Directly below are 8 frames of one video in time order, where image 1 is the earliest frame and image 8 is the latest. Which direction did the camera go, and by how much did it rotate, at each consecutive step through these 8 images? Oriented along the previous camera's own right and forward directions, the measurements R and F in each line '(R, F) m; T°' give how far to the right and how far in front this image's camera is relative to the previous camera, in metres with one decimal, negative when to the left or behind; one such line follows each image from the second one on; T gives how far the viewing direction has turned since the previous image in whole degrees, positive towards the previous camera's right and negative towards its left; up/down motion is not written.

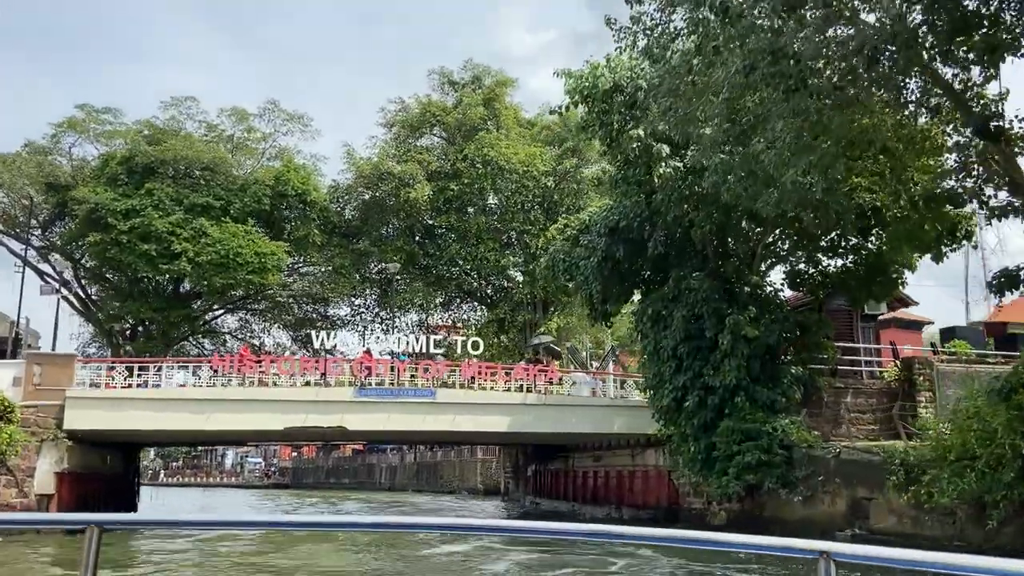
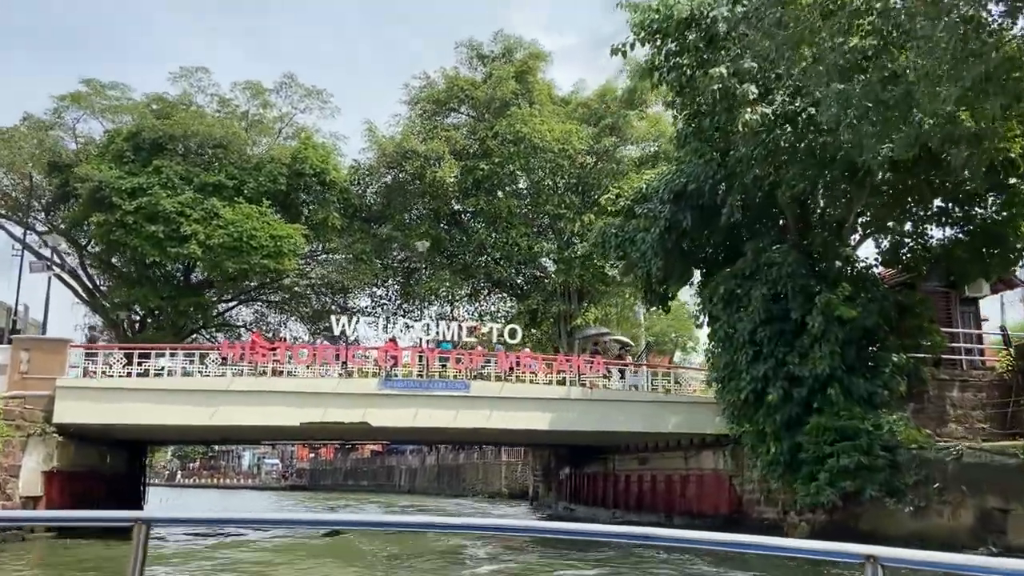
(-0.8, +2.6) m; -1°
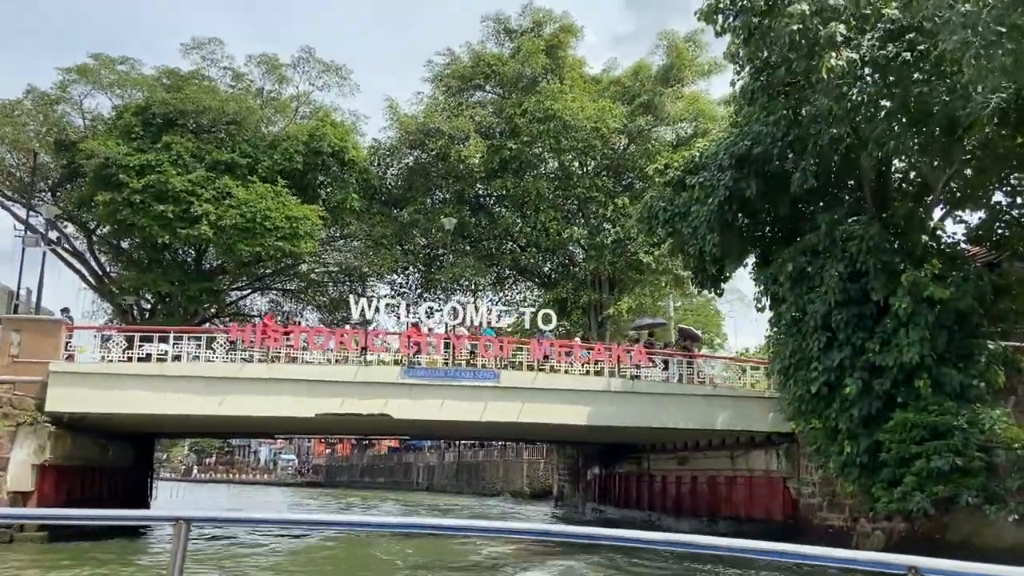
(-0.5, +1.8) m; -1°
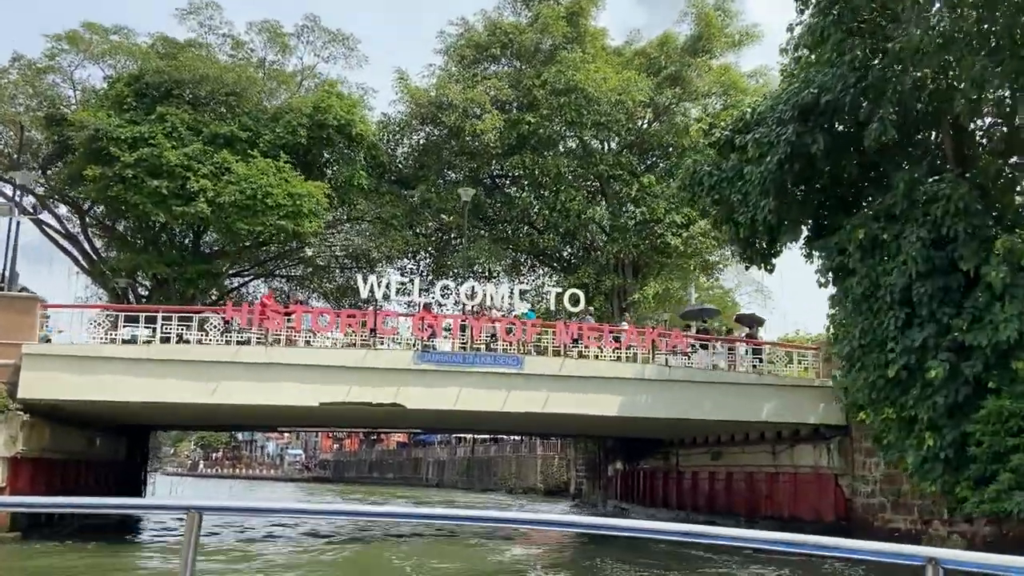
(-0.4, +1.9) m; -1°
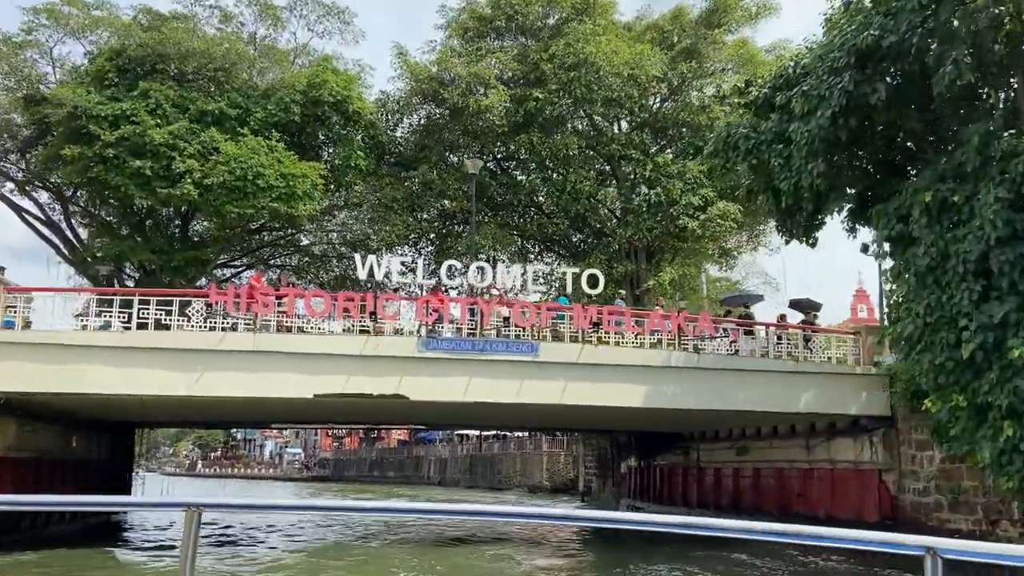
(-0.3, +1.6) m; 0°
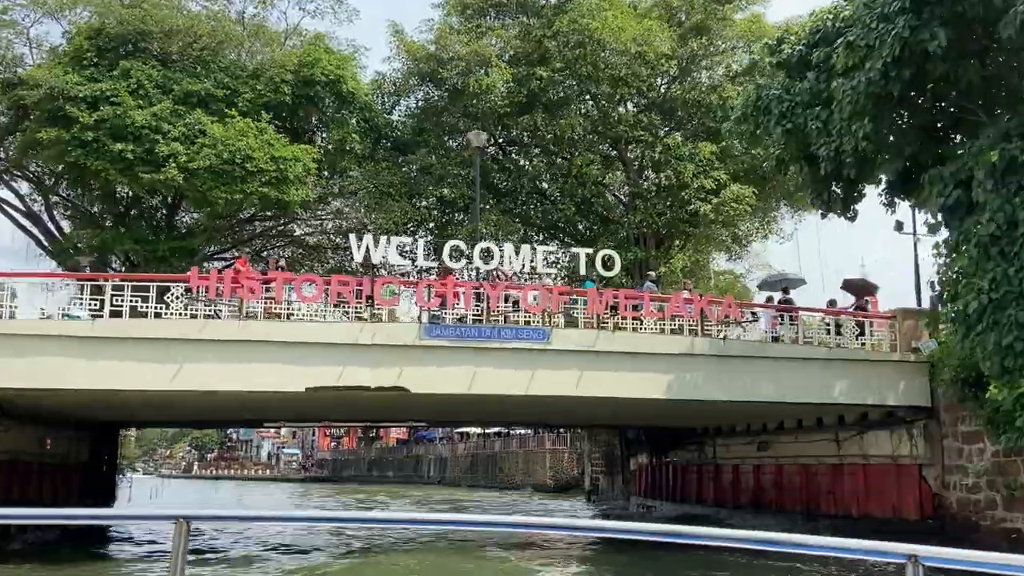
(-0.2, +1.3) m; 0°
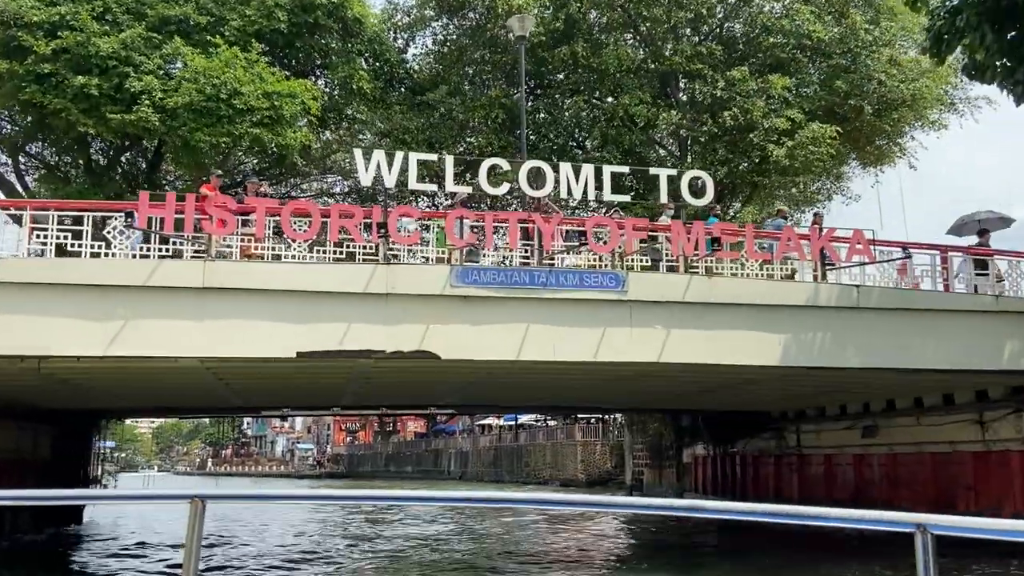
(-0.7, +3.7) m; -1°
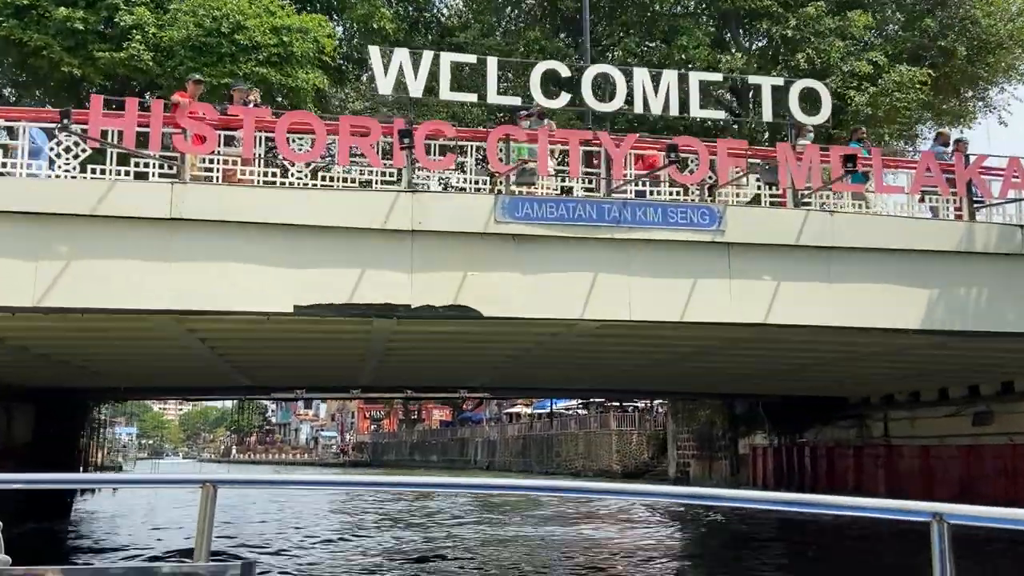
(-0.4, +2.4) m; -2°
